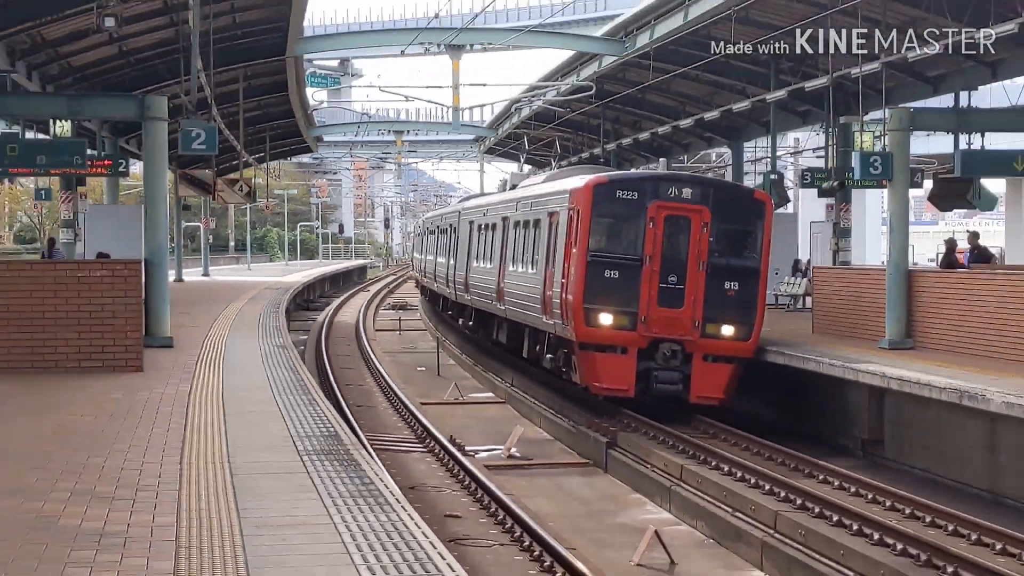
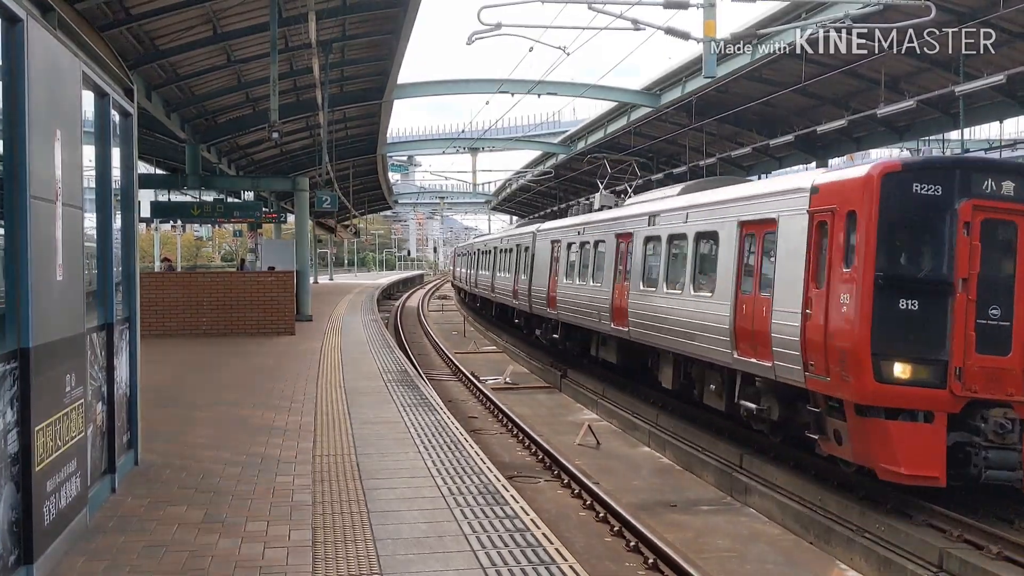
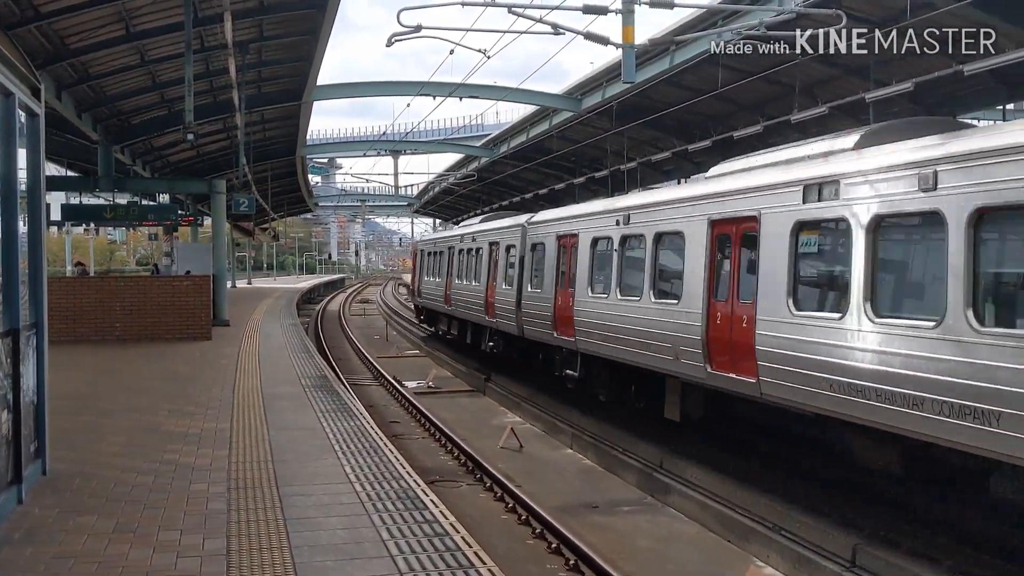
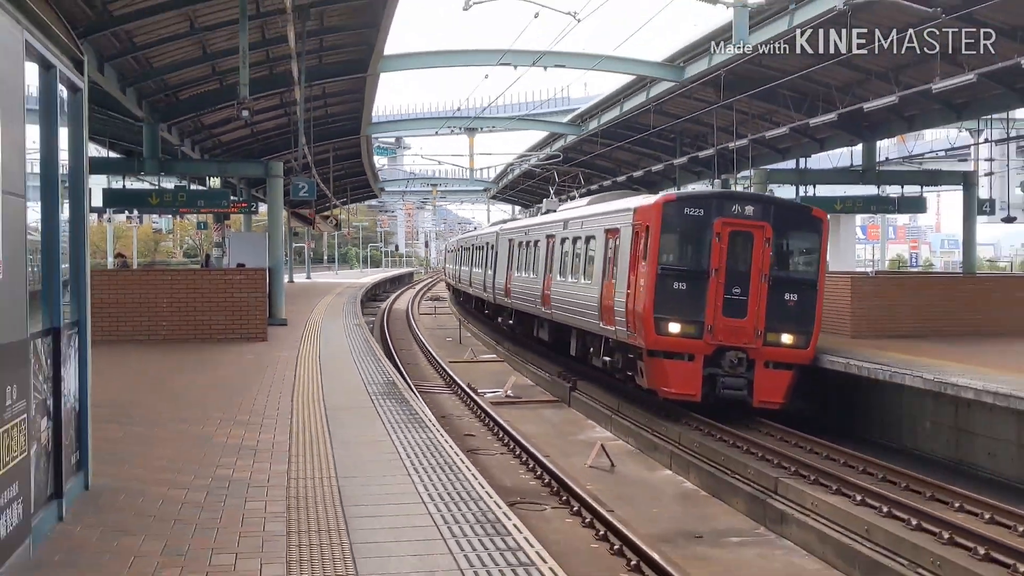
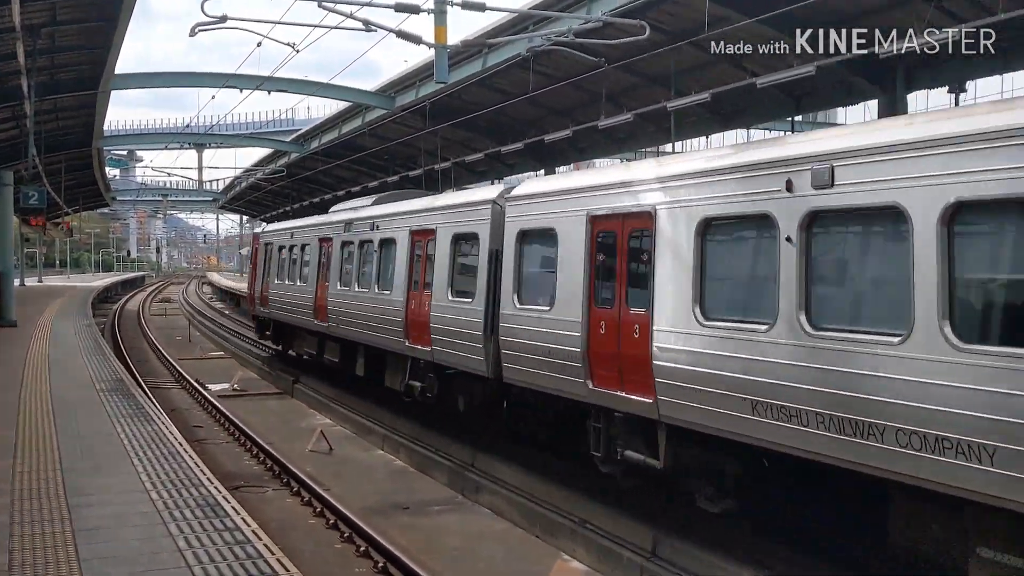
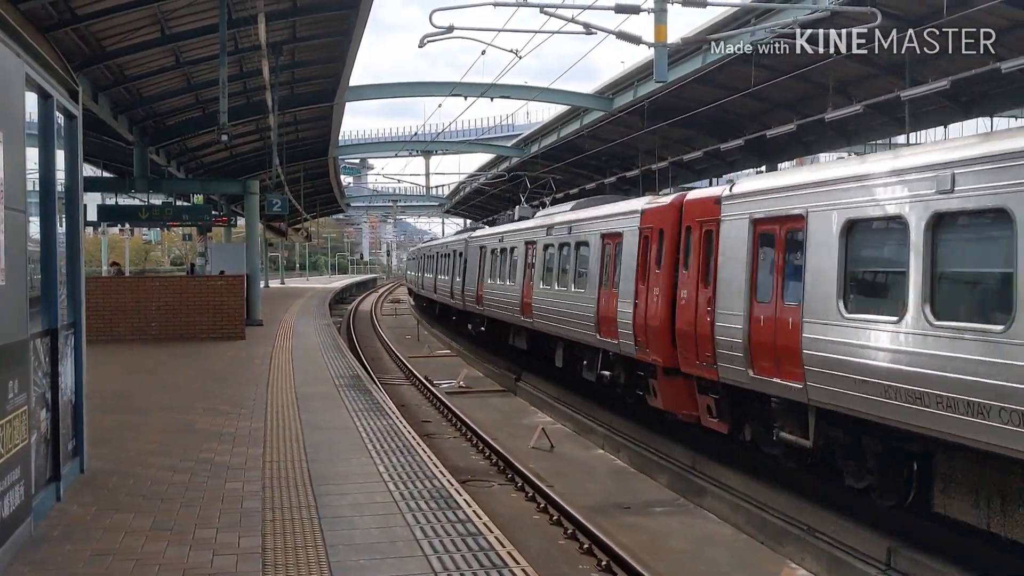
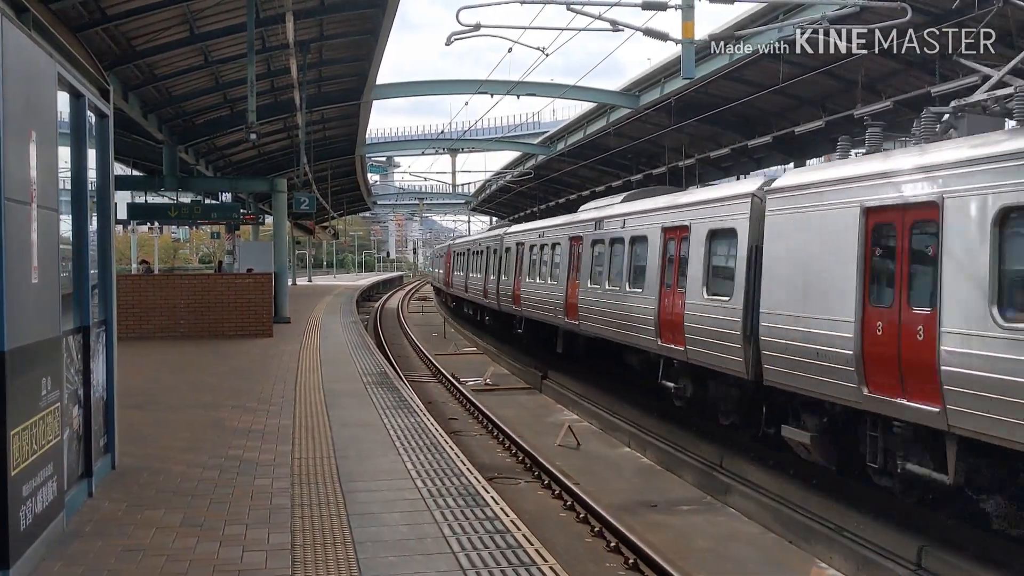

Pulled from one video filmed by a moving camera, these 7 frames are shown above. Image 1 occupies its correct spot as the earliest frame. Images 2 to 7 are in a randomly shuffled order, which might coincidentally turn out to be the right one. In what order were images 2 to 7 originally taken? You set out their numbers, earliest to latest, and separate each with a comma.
4, 2, 7, 6, 3, 5
